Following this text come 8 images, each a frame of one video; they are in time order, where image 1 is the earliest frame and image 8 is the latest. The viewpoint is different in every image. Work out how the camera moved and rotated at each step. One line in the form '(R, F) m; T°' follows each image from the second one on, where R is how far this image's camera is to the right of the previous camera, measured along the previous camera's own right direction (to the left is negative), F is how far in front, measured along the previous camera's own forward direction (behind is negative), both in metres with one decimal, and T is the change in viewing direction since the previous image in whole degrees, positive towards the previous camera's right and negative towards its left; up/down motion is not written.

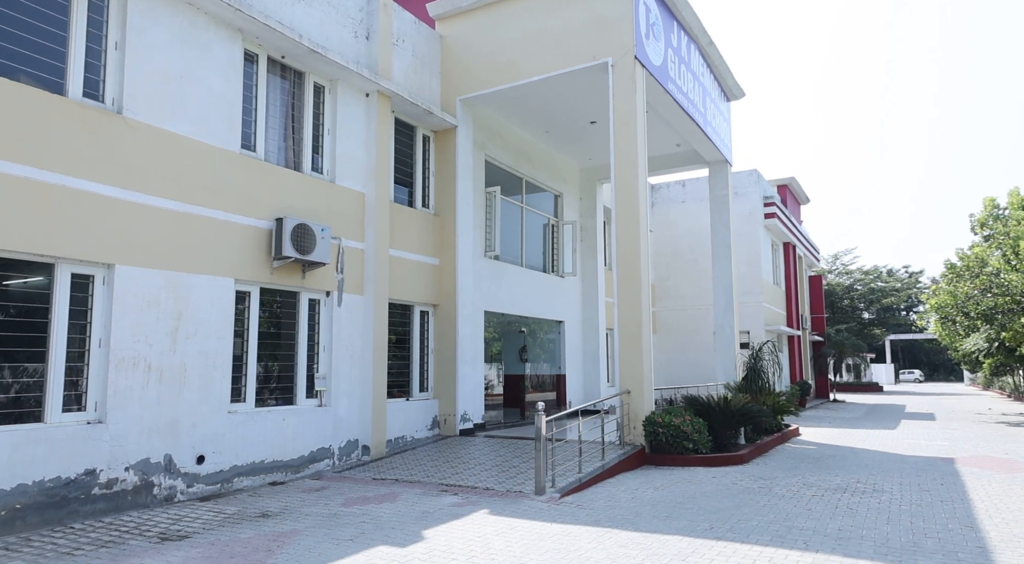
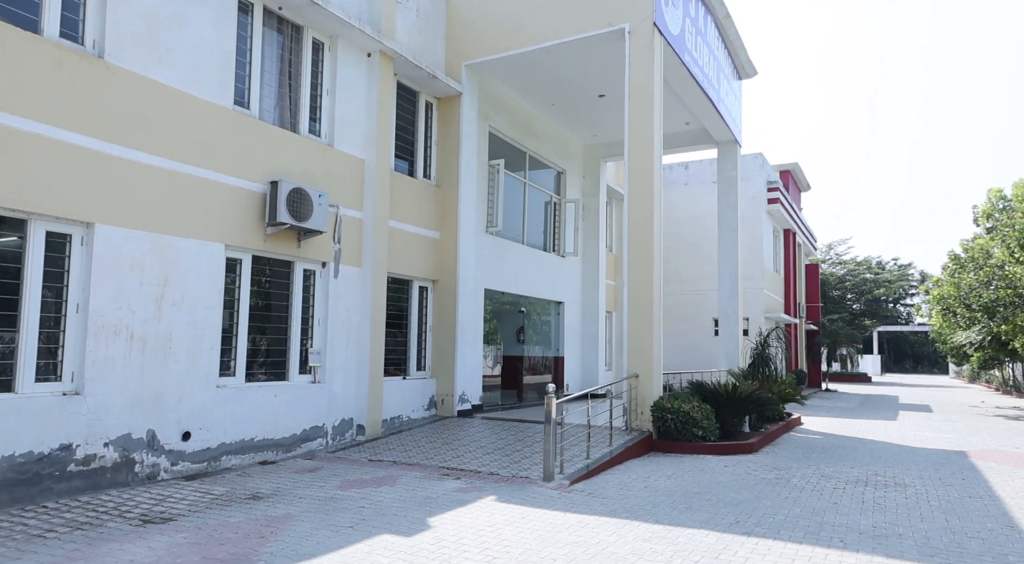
(-0.2, +0.5) m; +1°
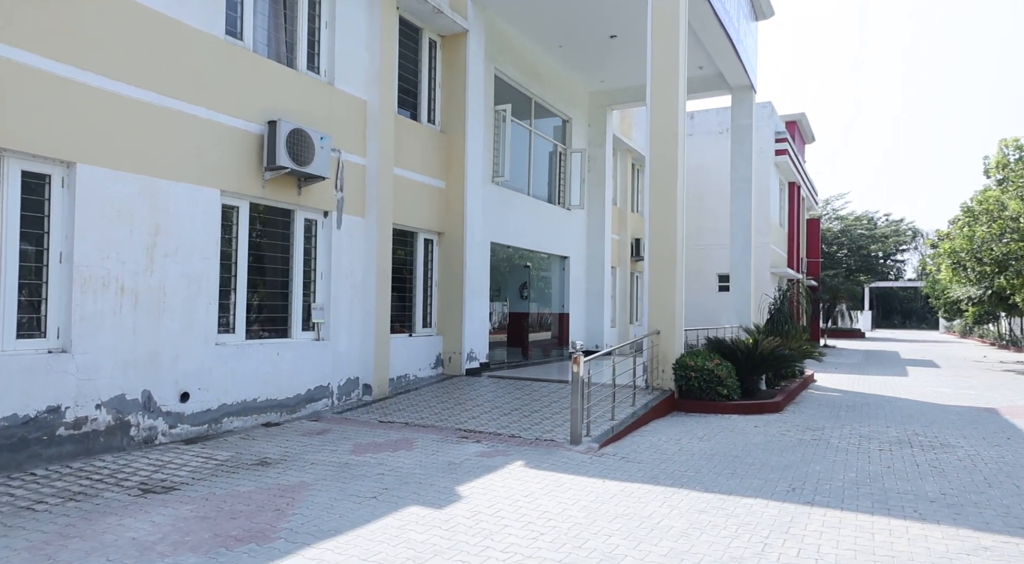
(-0.4, +0.6) m; +1°
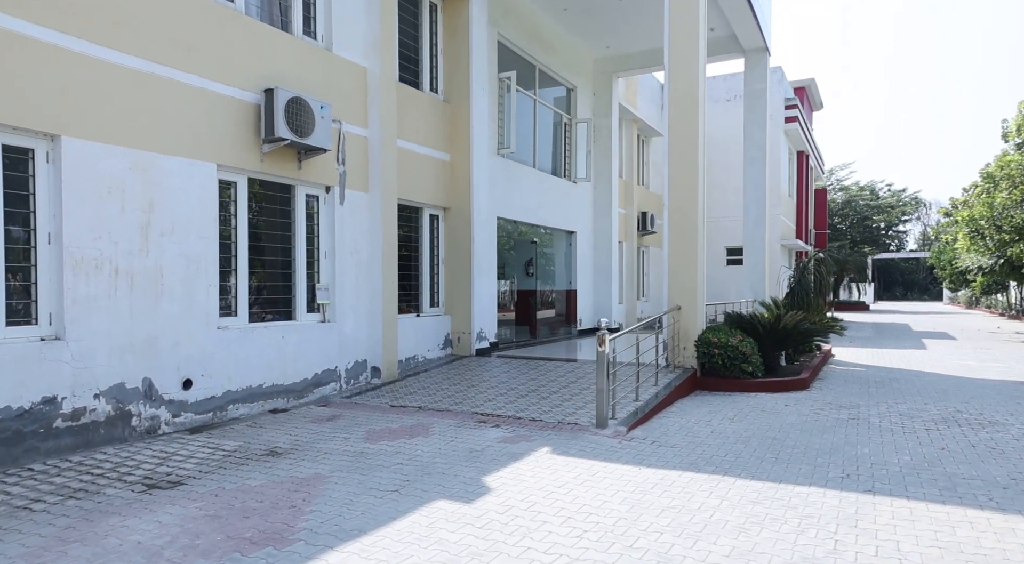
(-0.2, +0.4) m; 0°
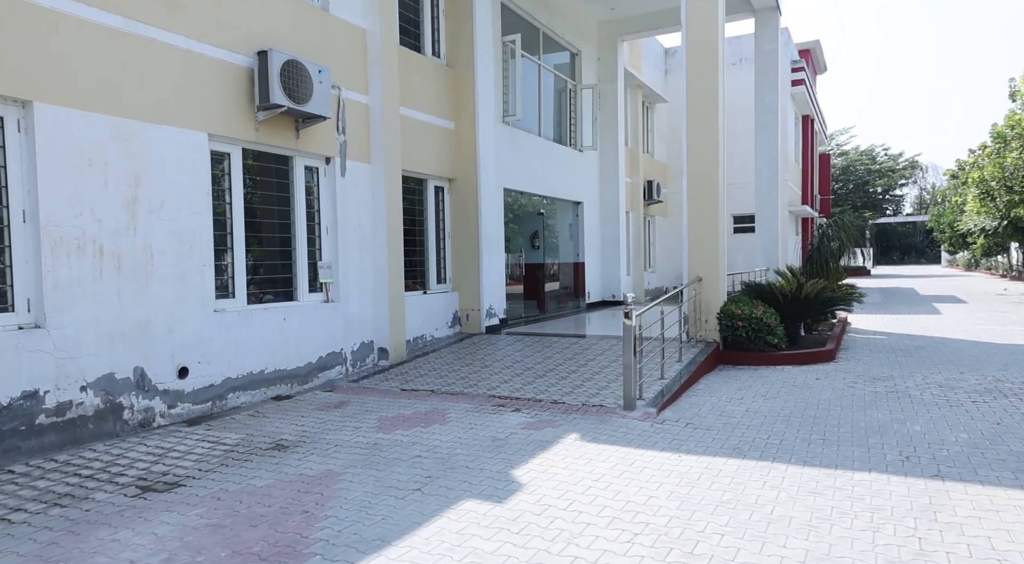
(-0.2, +0.5) m; 0°
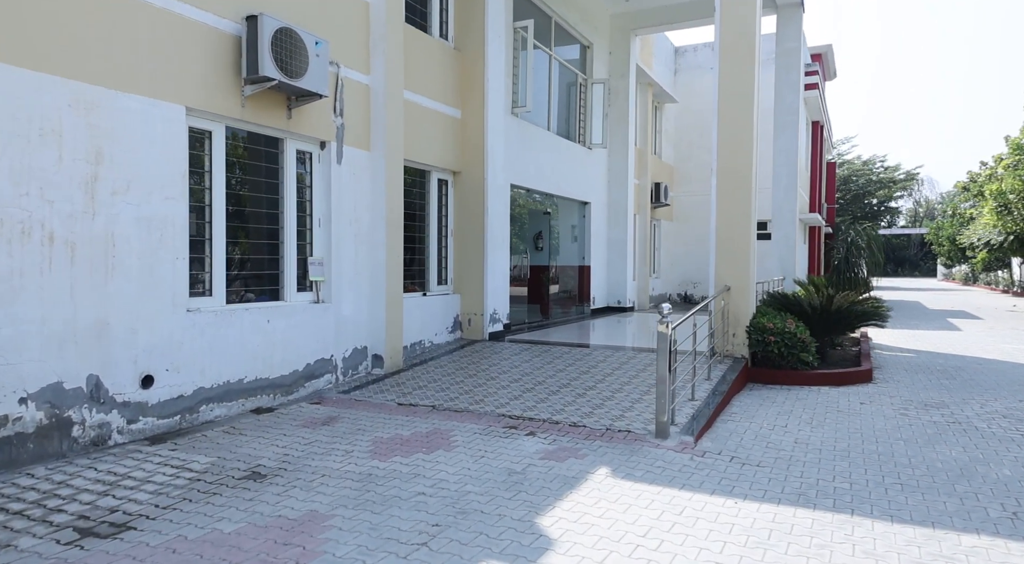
(-0.2, +0.8) m; +1°
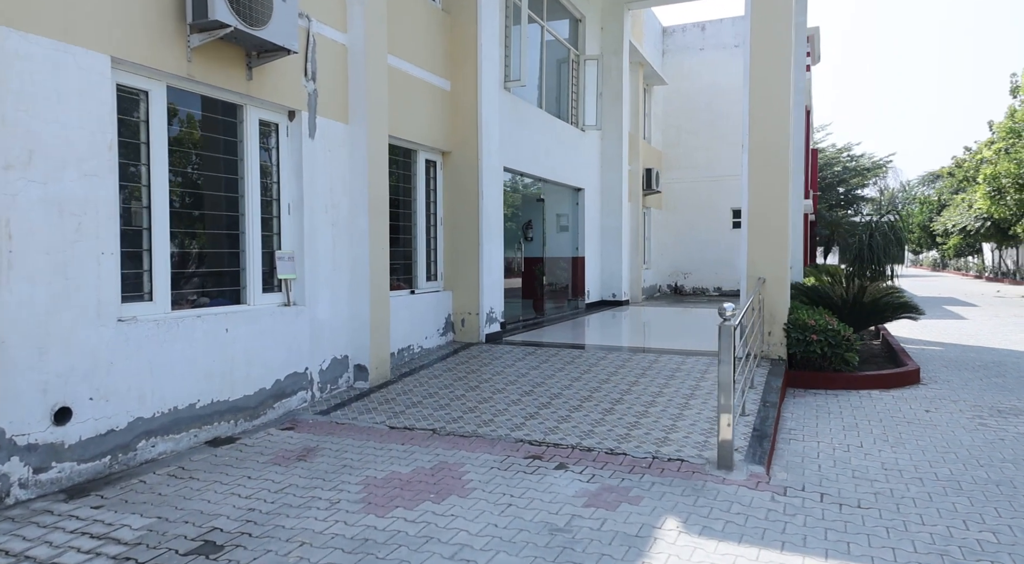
(-0.3, +1.2) m; +2°
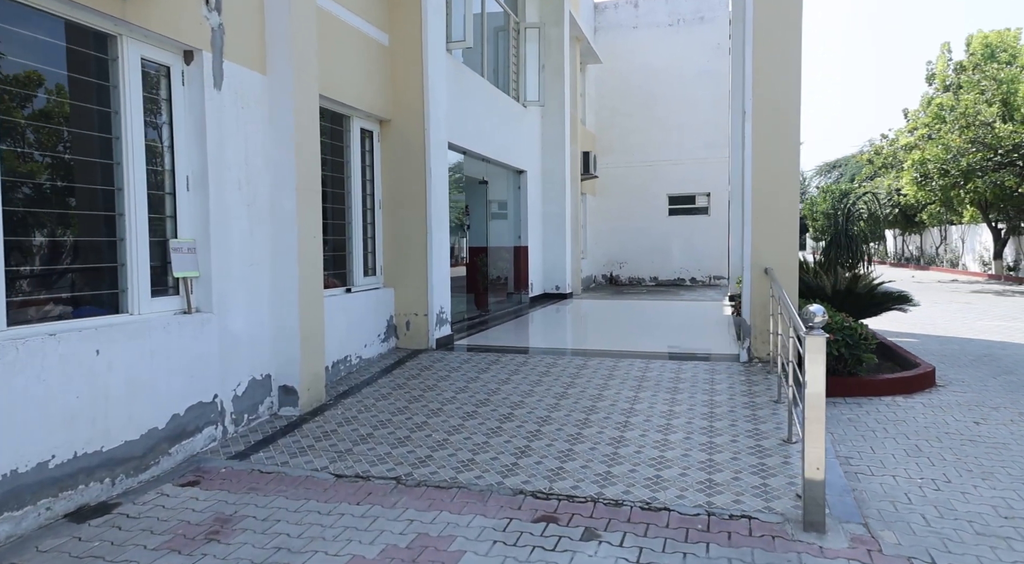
(-0.4, +1.4) m; +7°
